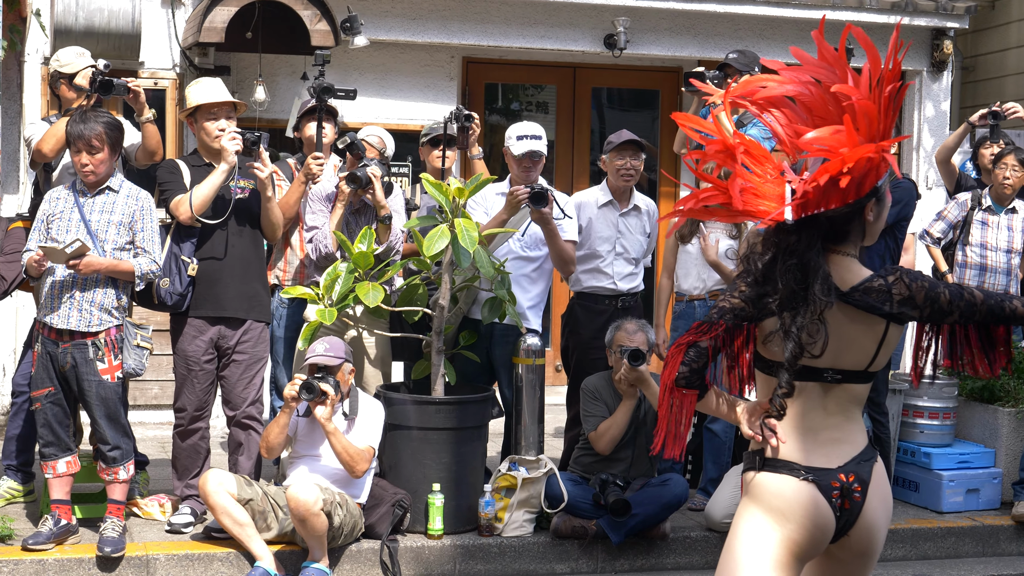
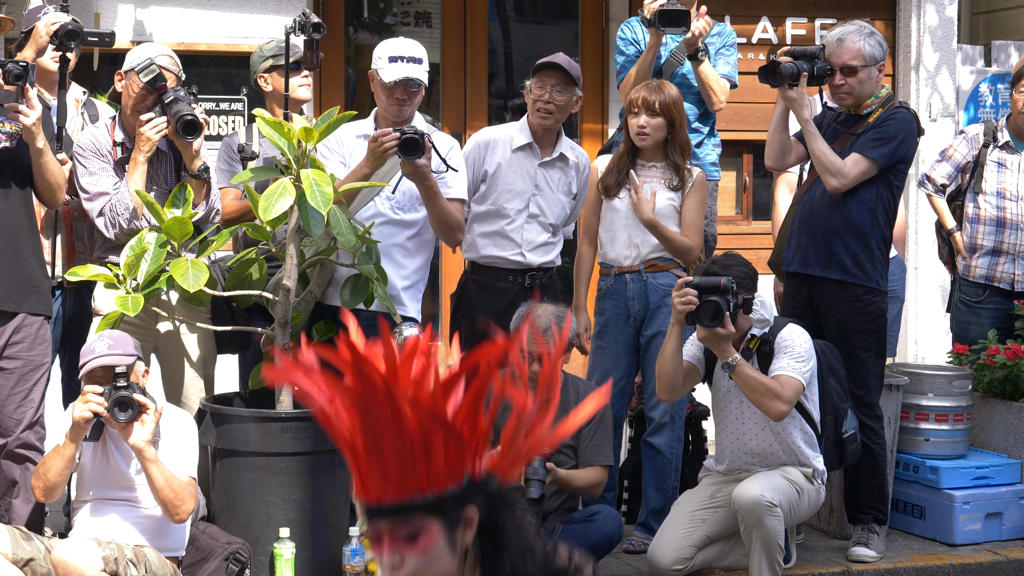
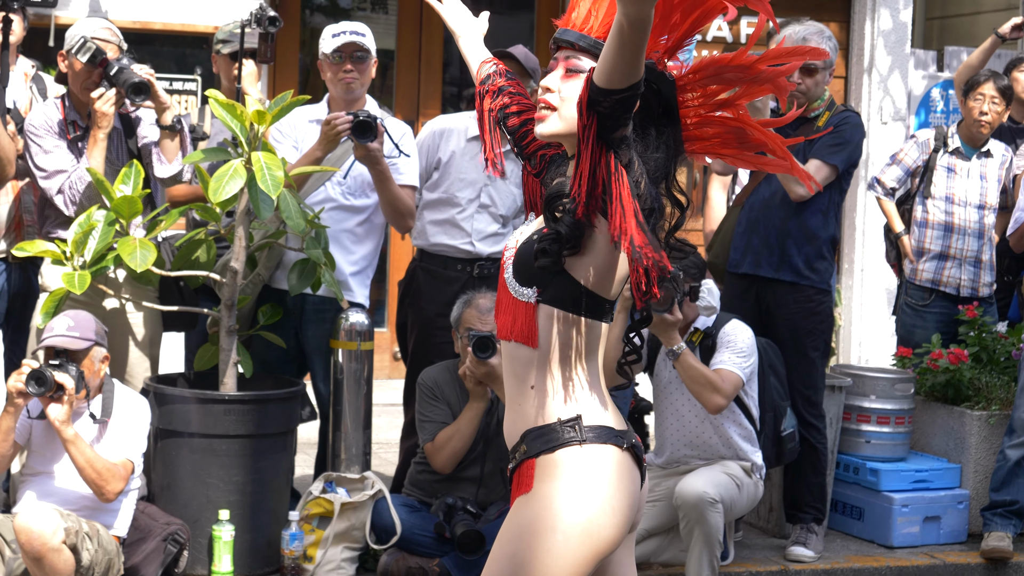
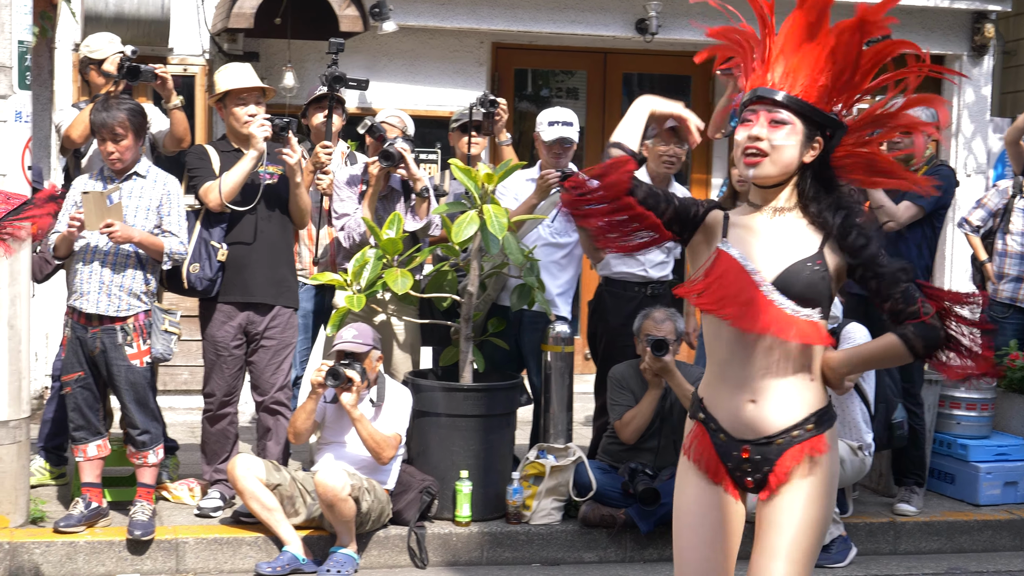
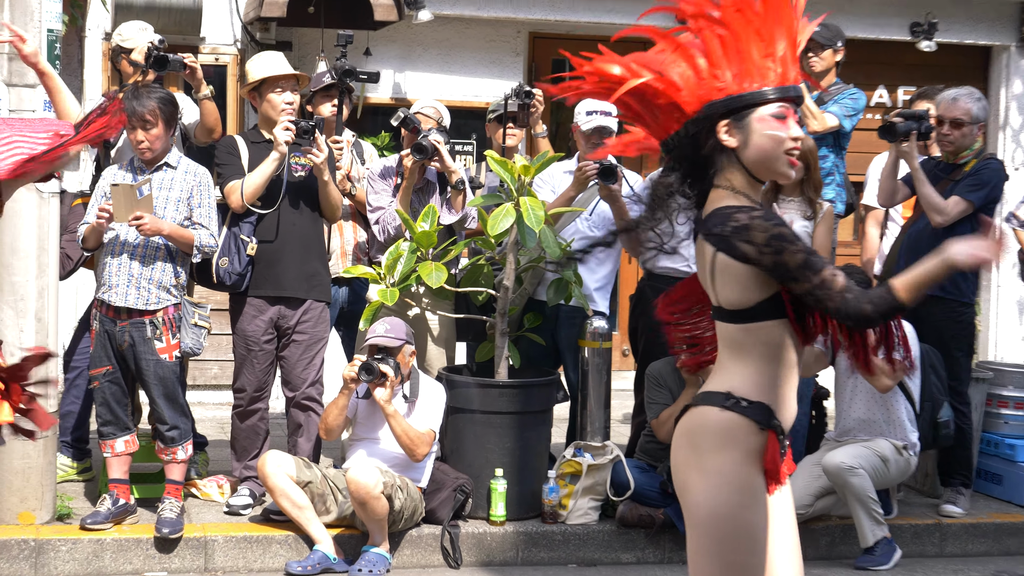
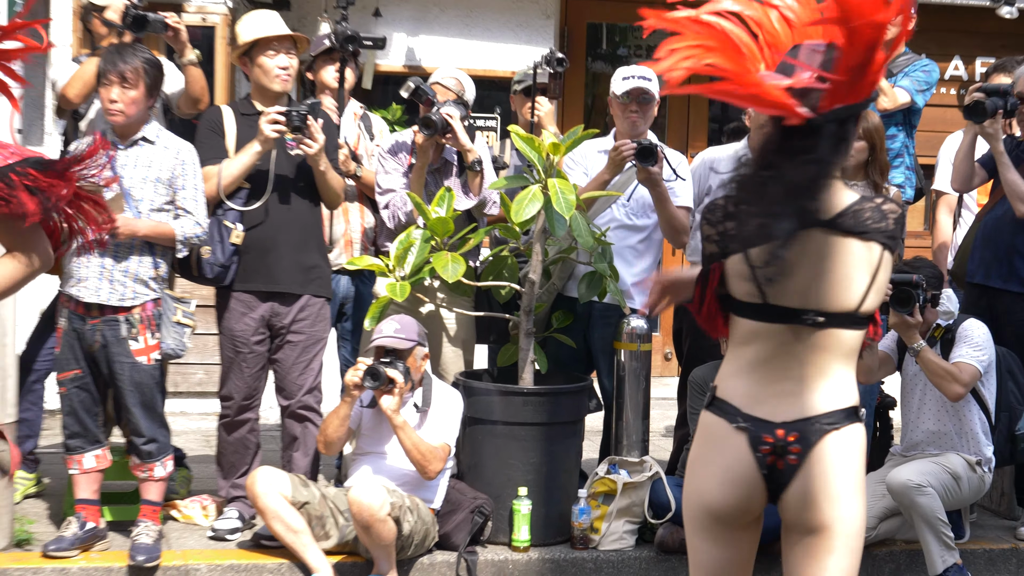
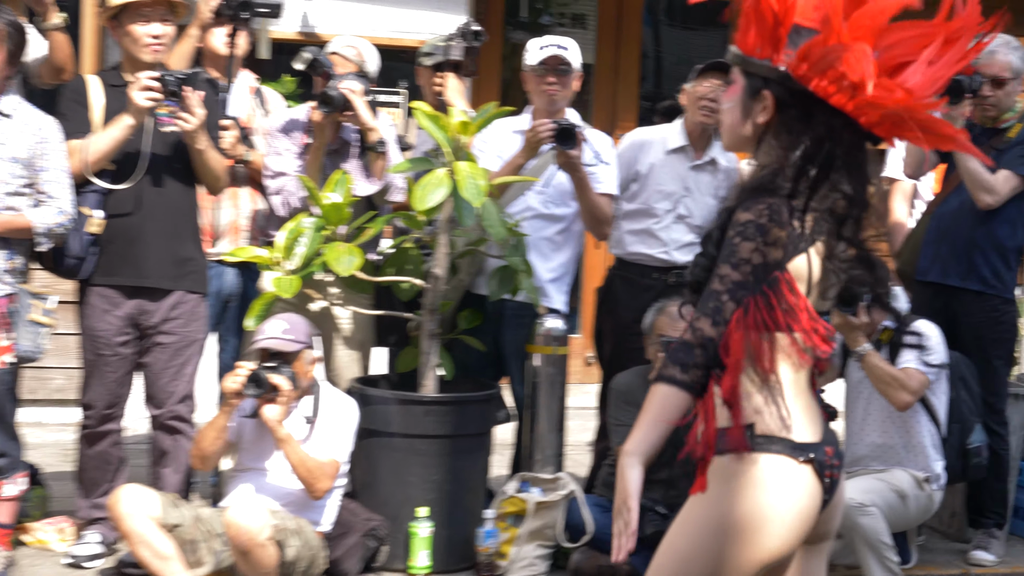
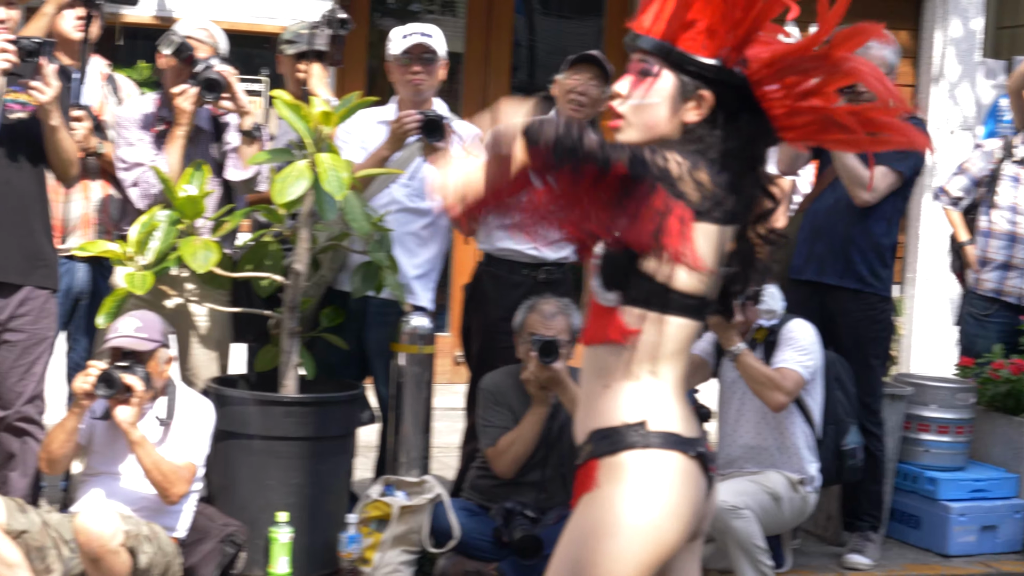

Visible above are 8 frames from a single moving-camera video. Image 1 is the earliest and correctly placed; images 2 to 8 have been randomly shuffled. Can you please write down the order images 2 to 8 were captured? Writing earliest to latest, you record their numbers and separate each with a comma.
4, 5, 6, 7, 8, 3, 2
